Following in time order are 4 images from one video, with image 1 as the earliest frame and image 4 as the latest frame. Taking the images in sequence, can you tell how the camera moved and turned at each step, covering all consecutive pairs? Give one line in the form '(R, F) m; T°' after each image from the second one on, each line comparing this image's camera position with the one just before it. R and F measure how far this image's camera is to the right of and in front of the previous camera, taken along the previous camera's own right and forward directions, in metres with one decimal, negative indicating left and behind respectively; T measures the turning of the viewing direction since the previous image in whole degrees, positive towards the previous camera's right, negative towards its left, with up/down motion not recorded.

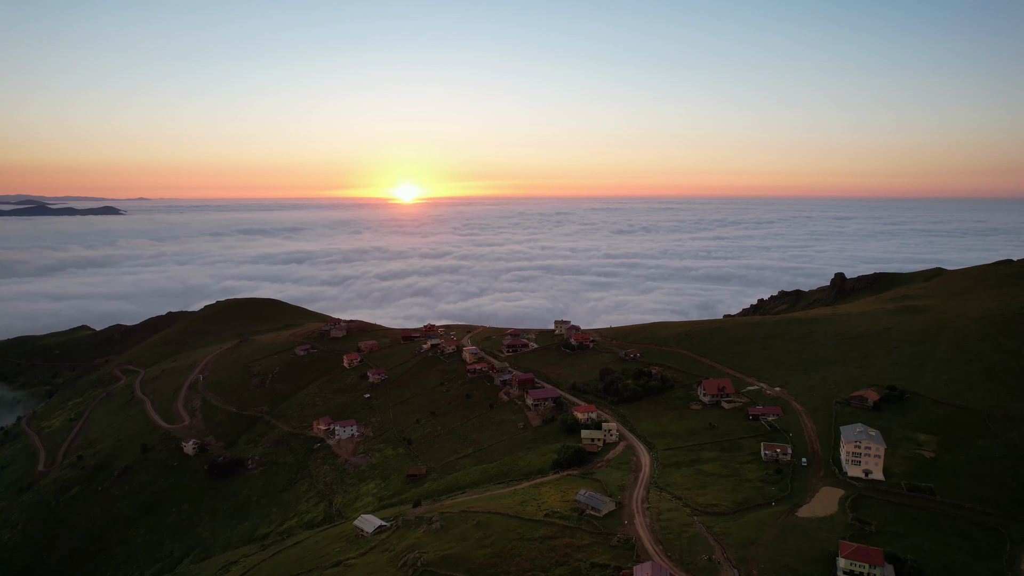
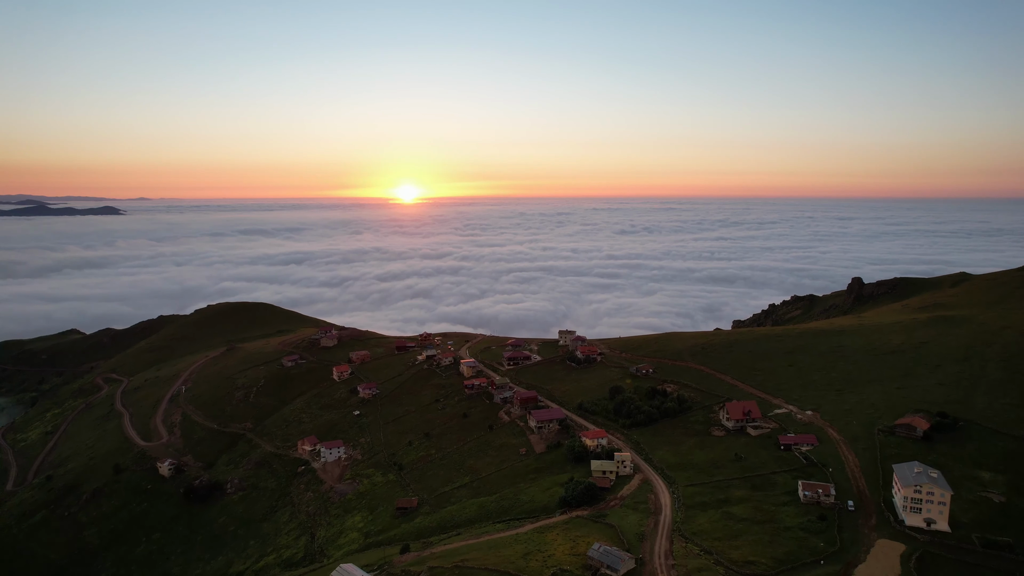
(0.0, +6.1) m; 0°
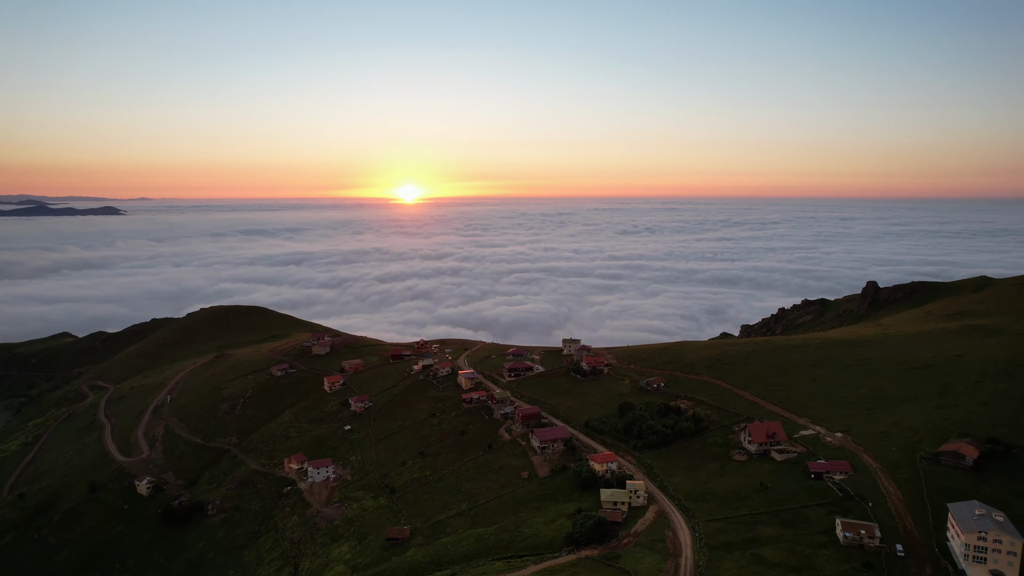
(0.0, +4.8) m; 0°
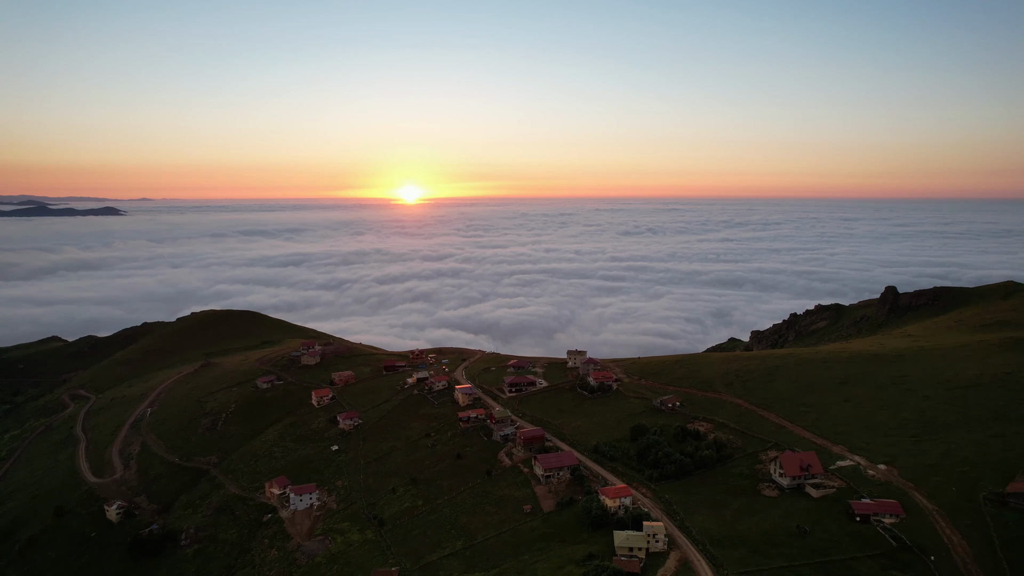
(0.0, +5.6) m; 0°
